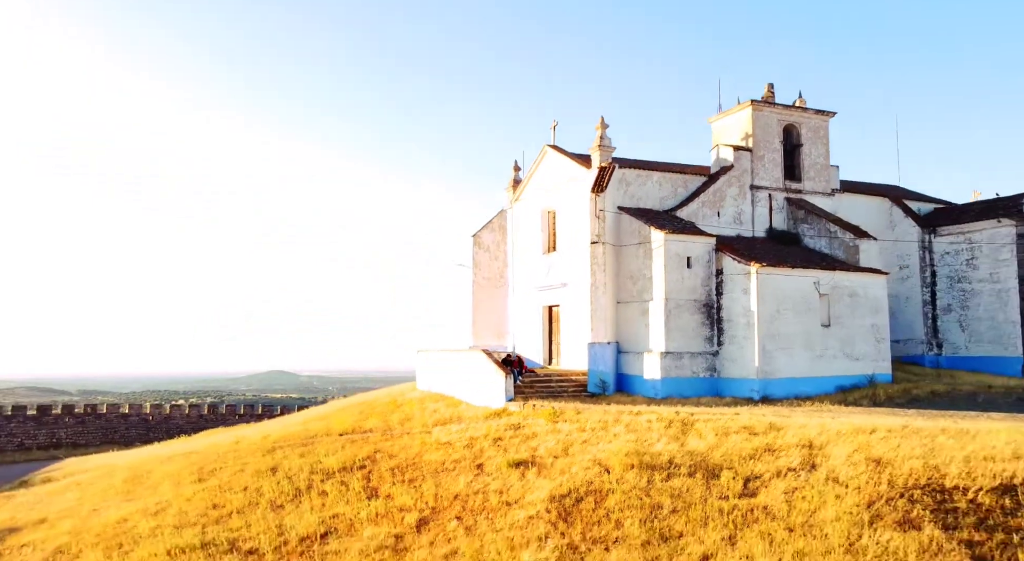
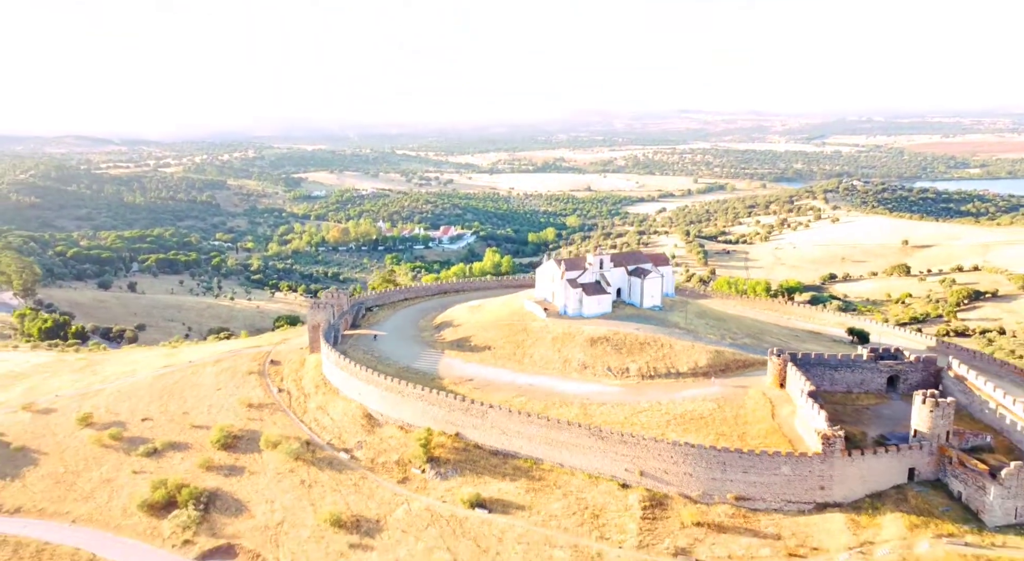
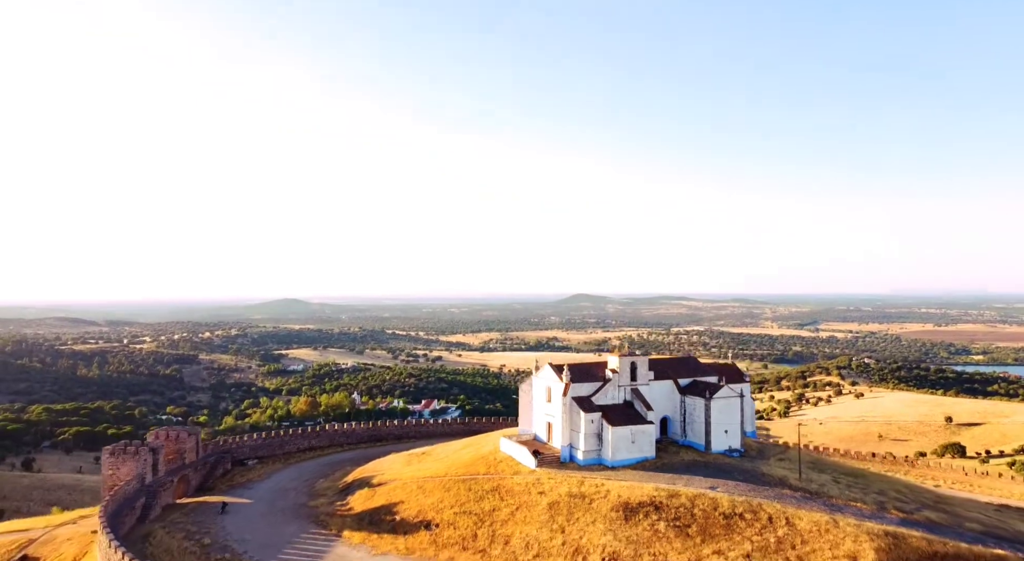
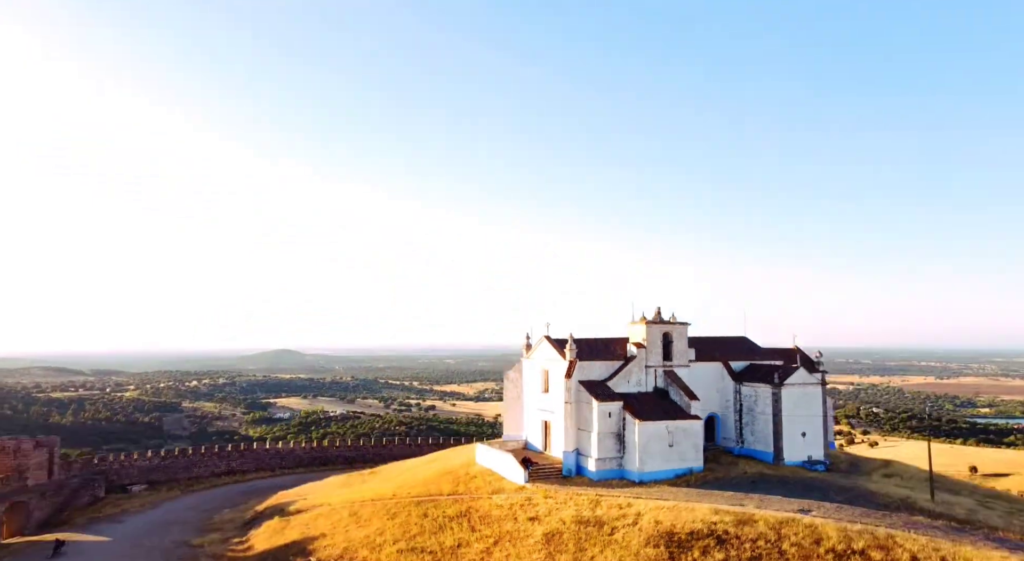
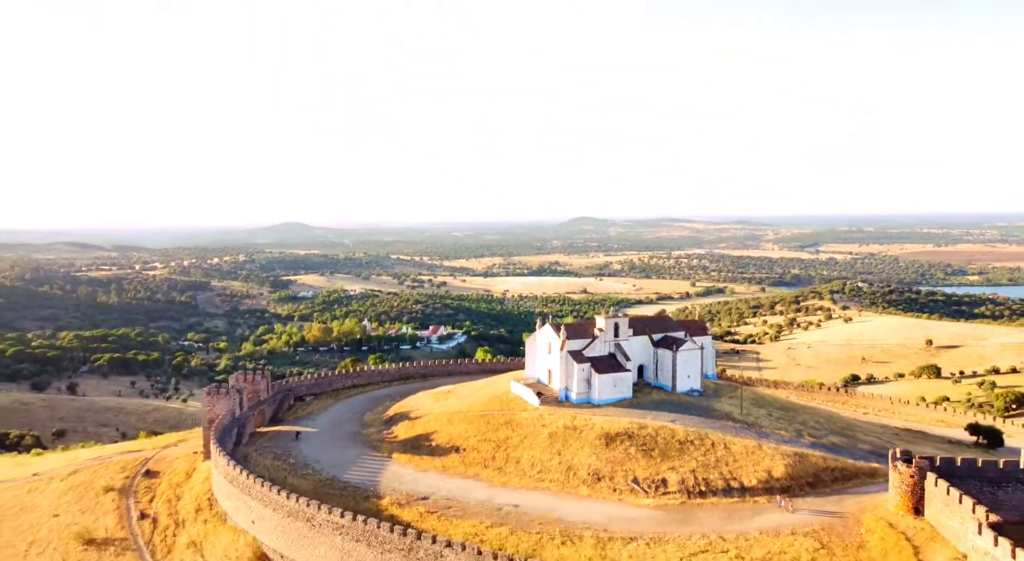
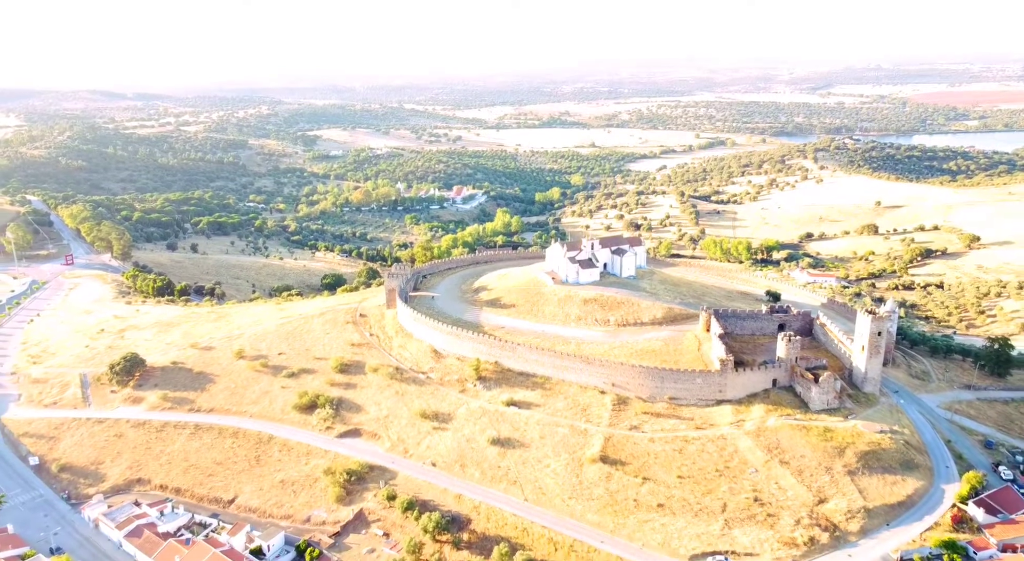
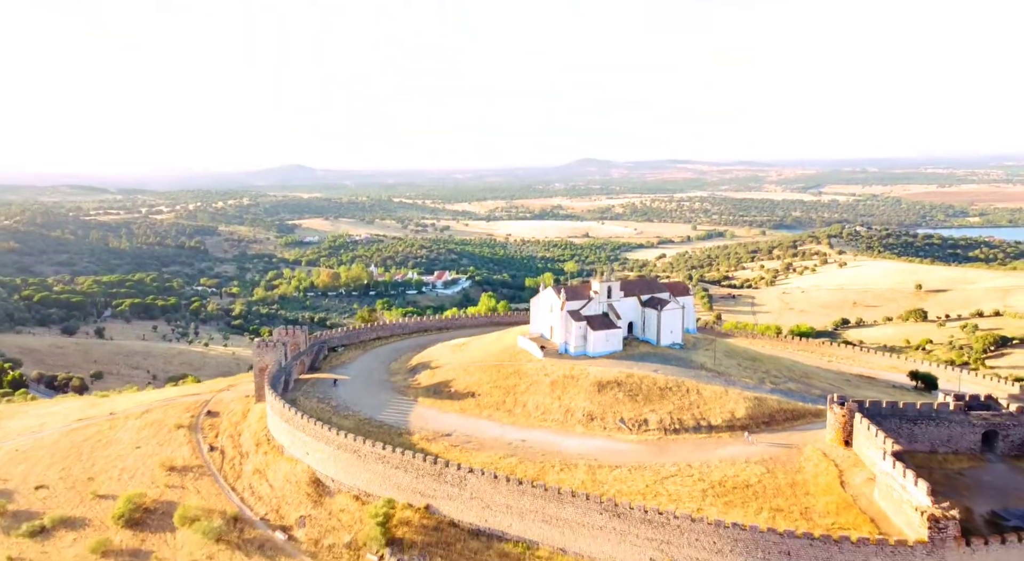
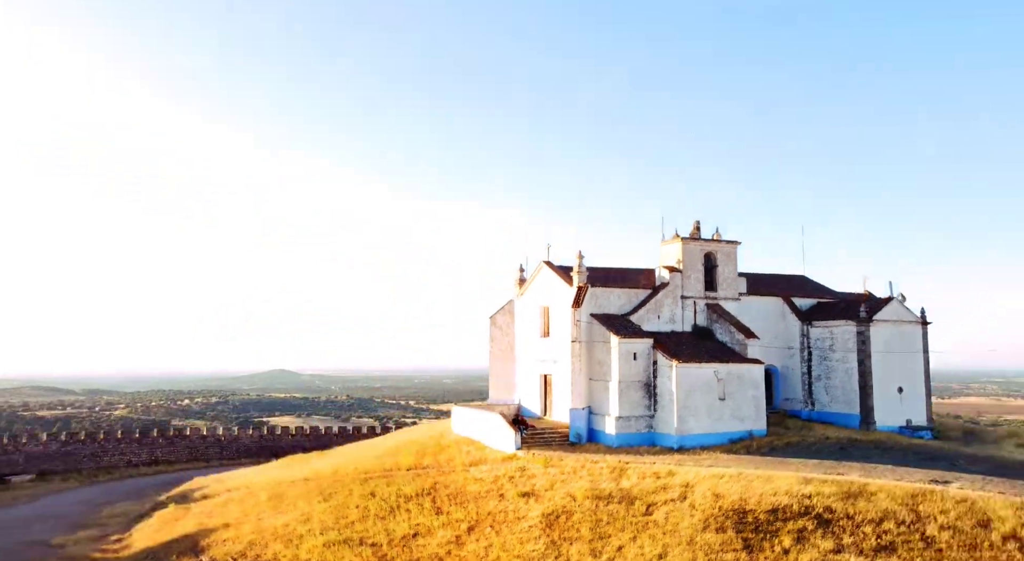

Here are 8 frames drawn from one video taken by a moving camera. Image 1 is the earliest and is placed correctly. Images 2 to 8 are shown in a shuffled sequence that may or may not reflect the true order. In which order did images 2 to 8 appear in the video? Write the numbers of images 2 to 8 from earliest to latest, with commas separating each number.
8, 4, 3, 5, 7, 2, 6
